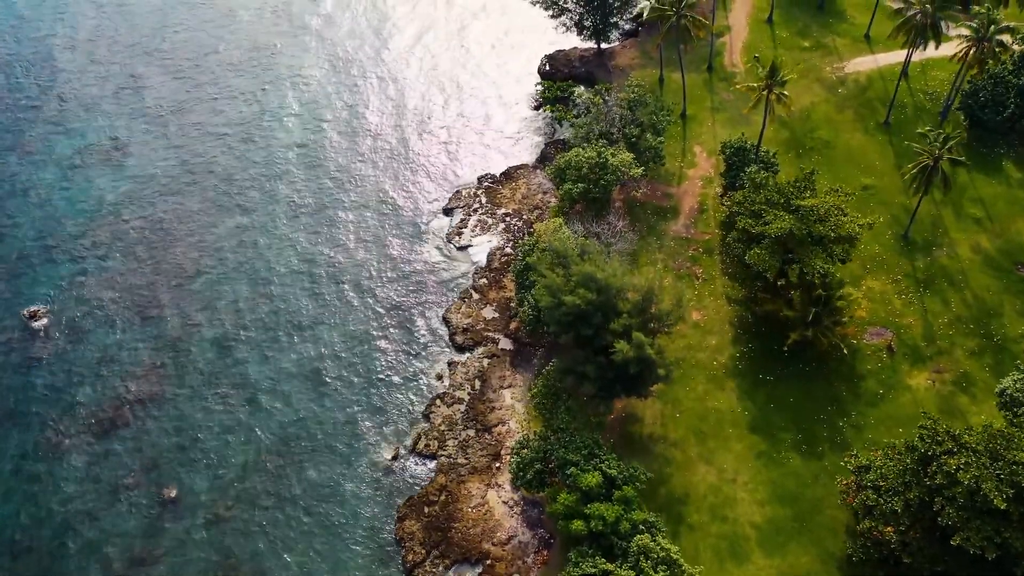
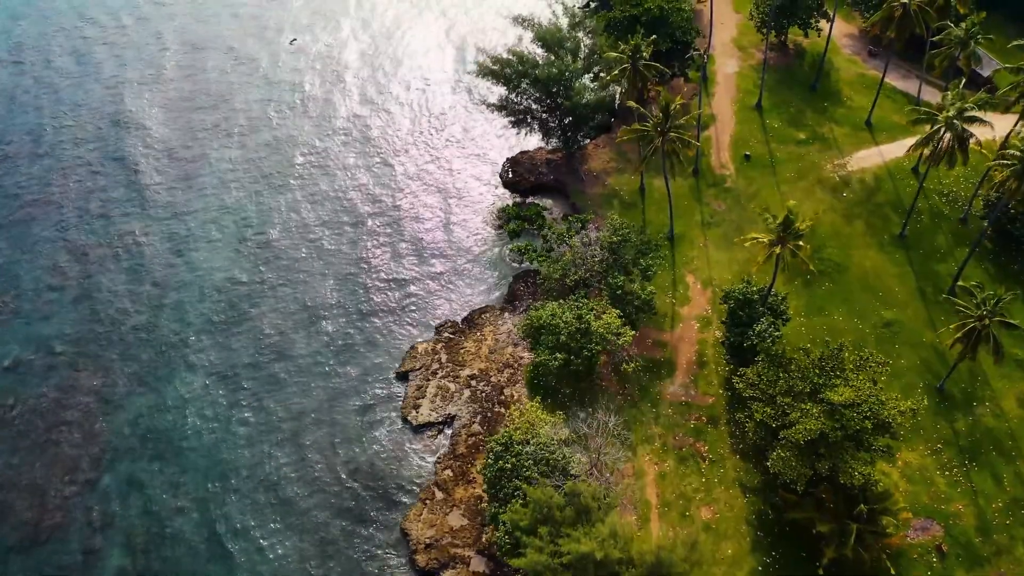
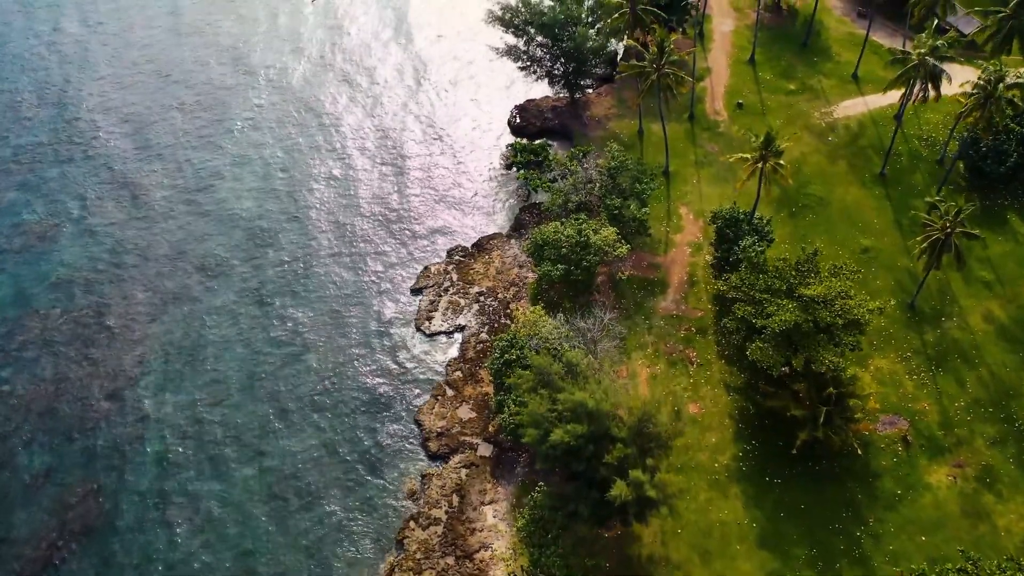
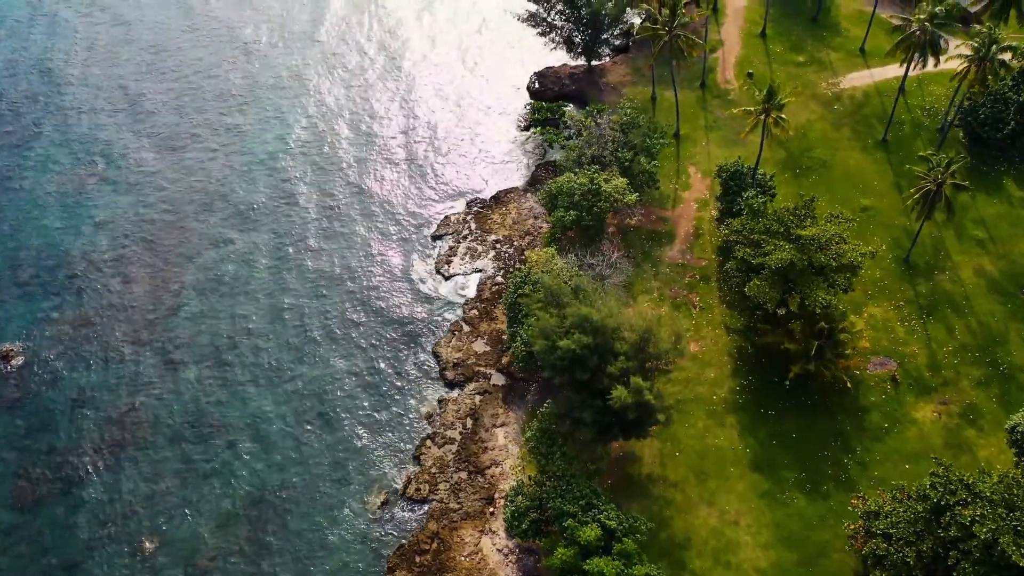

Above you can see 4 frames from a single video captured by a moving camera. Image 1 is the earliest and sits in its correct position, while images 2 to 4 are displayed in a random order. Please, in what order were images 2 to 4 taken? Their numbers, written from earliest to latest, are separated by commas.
4, 3, 2
